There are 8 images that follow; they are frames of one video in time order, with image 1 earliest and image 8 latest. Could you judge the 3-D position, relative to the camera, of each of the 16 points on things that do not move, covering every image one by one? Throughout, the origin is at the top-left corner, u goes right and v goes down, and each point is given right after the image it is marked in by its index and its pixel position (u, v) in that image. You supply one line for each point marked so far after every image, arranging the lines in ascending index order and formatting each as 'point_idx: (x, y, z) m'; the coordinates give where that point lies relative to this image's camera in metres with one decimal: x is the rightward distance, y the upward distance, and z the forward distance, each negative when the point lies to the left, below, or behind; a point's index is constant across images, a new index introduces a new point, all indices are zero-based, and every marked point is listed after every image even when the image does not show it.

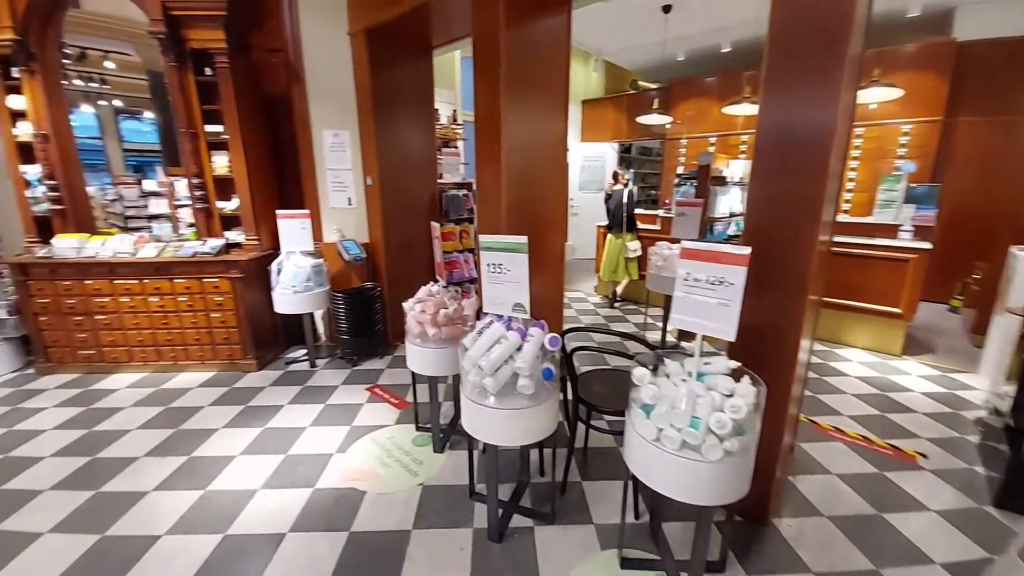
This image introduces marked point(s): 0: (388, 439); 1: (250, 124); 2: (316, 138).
0: (-0.8, -1.0, +2.6) m
1: (-2.2, +1.4, +3.4) m
2: (-1.8, +1.4, +3.8) m
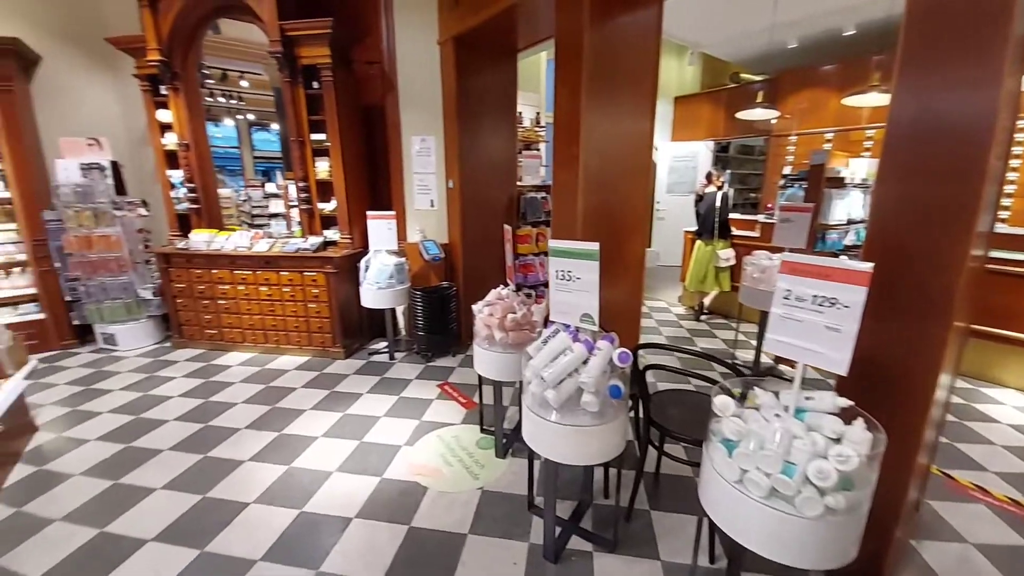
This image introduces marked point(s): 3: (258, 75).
0: (-0.4, -1.0, +2.6) m
1: (-1.5, +1.4, +3.7) m
2: (-1.0, +1.4, +4.0) m
3: (-2.5, +2.1, +4.0) m
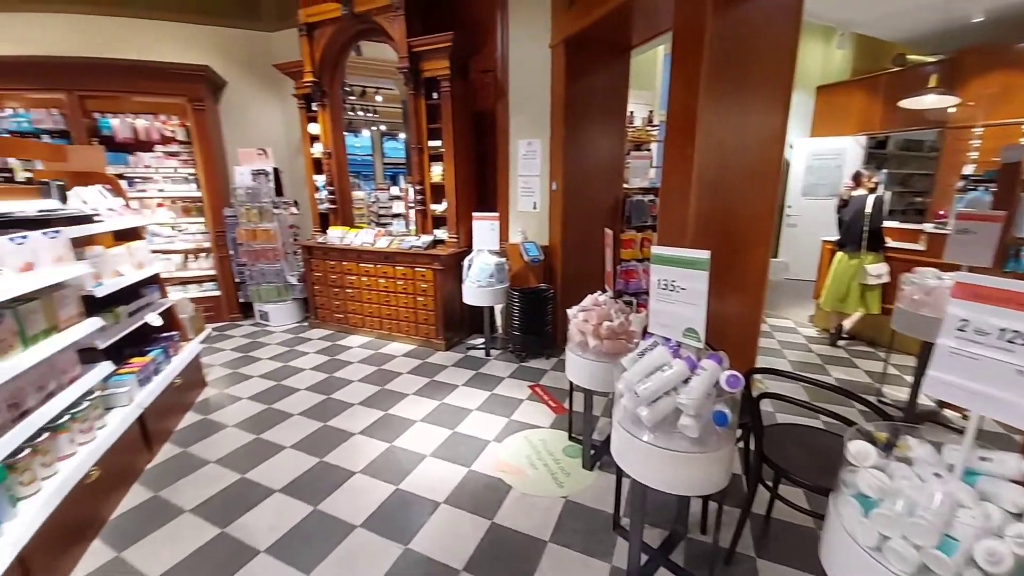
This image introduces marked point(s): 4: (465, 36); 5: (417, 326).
0: (+0.2, -1.0, +2.6) m
1: (-0.5, +1.5, +4.0) m
2: (0.0, +1.4, +4.1) m
3: (-1.4, +2.2, +4.5) m
4: (-0.5, +2.5, +4.1) m
5: (-1.0, -0.4, +4.1) m
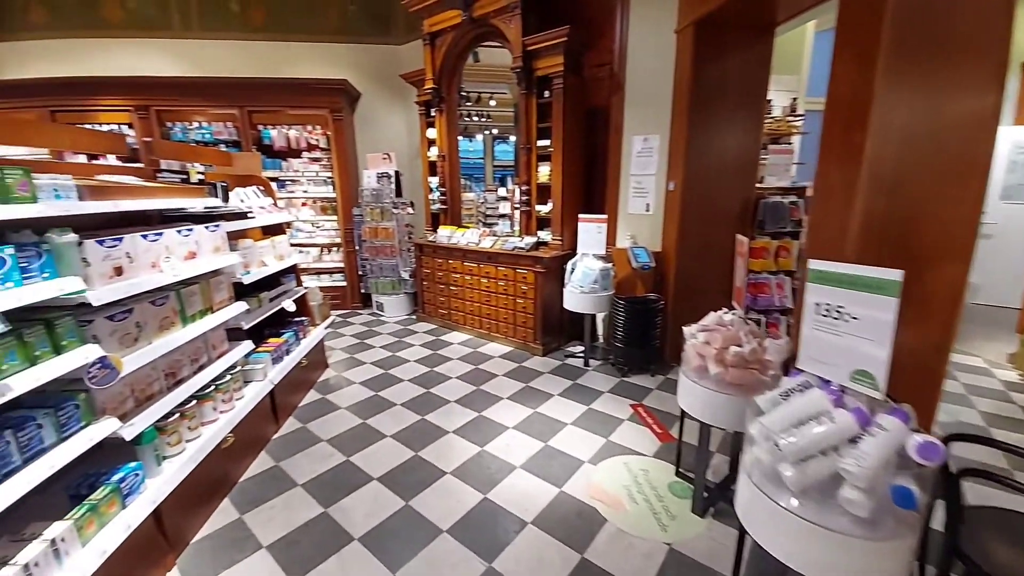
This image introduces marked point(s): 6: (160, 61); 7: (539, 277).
0: (+0.7, -1.1, +2.3) m
1: (+0.6, +1.4, +3.8) m
2: (+1.1, +1.3, +3.8) m
3: (-0.1, +2.2, +4.5) m
4: (+0.7, +2.5, +3.9) m
5: (0.0, -0.4, +4.1) m
6: (-4.5, +2.9, +5.1) m
7: (+0.2, +0.1, +3.8) m
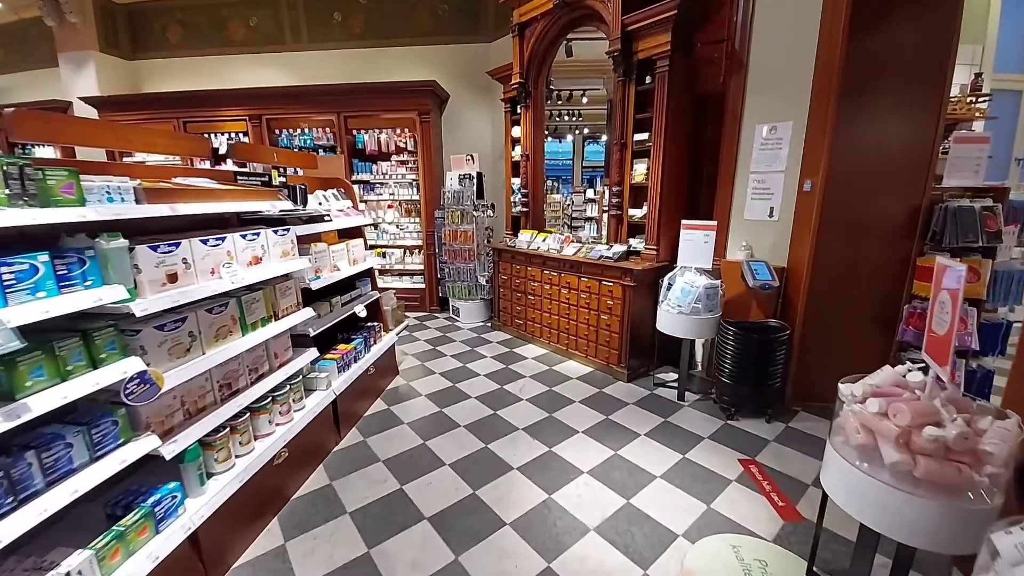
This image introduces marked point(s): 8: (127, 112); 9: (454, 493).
0: (+1.1, -1.2, +1.8) m
1: (+1.3, +1.3, +3.2) m
2: (+1.8, +1.2, +3.1) m
3: (+0.8, +2.1, +4.1) m
4: (+1.5, +2.3, +3.3) m
5: (+0.8, -0.5, +3.6) m
6: (-3.3, +2.9, +5.6) m
7: (+0.9, 0.0, +3.3) m
8: (-5.1, +2.3, +5.4) m
9: (-0.3, -1.1, +2.2) m
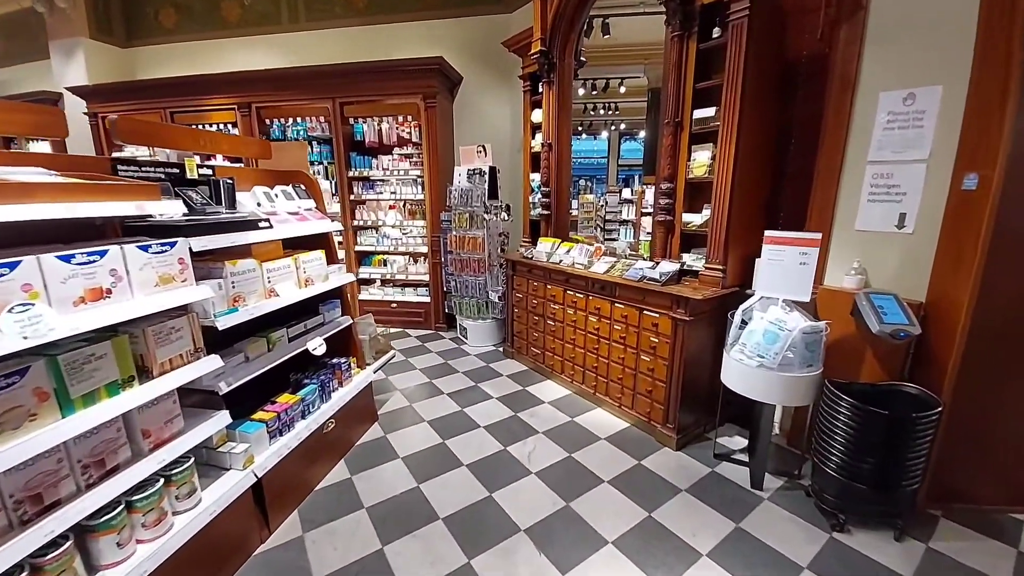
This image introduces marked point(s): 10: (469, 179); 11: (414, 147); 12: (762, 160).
0: (+1.0, -1.4, +0.9) m
1: (+1.4, +1.1, +2.3) m
2: (+1.9, +0.9, +2.2) m
3: (+1.0, +1.9, +3.2) m
4: (+1.6, +2.1, +2.4) m
5: (+0.8, -0.7, +2.7) m
6: (-3.0, +2.8, +5.0) m
7: (+1.0, -0.2, +2.4) m
8: (-4.8, +2.3, +4.9) m
9: (-0.4, -1.3, +1.4) m
10: (-0.4, +1.1, +4.0) m
11: (-1.1, +1.6, +4.5) m
12: (+1.5, +0.8, +2.4) m
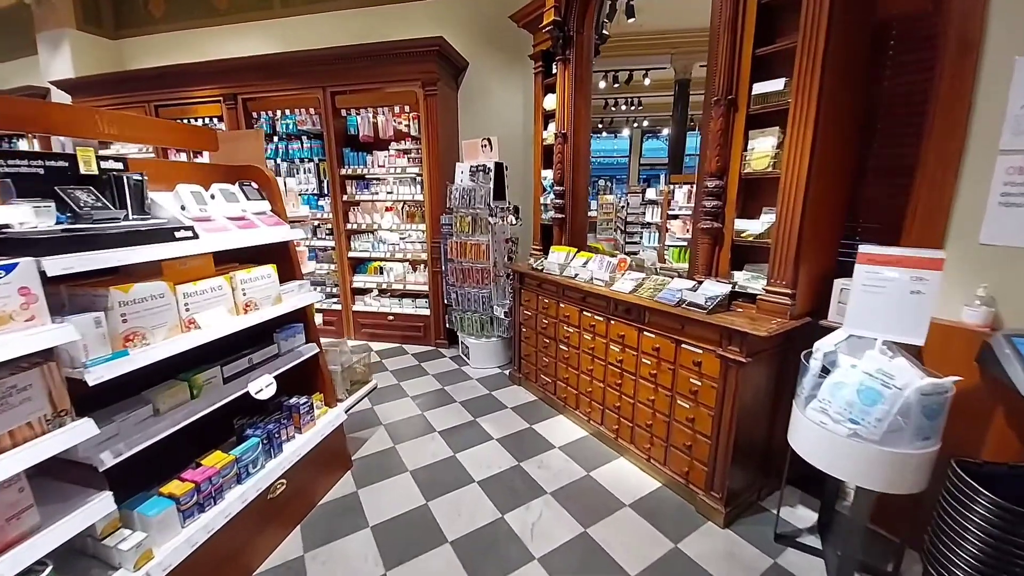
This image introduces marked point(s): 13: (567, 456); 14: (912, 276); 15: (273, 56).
0: (+0.9, -1.5, +0.3) m
1: (+1.4, +0.9, +1.7) m
2: (+1.9, +0.8, +1.6) m
3: (+1.0, +1.7, +2.6) m
4: (+1.6, +2.0, +1.8) m
5: (+0.8, -0.9, +2.2) m
6: (-2.8, +2.7, +4.6) m
7: (+1.0, -0.4, +1.8) m
8: (-4.7, +2.2, +4.6) m
9: (-0.4, -1.4, +0.9) m
10: (-0.3, +1.0, +3.5) m
11: (-1.0, +1.5, +4.1) m
12: (+1.5, +0.6, +1.9) m
13: (+0.3, -1.0, +2.4) m
14: (+1.4, 0.0, +1.5) m
15: (-2.2, +2.1, +3.8) m
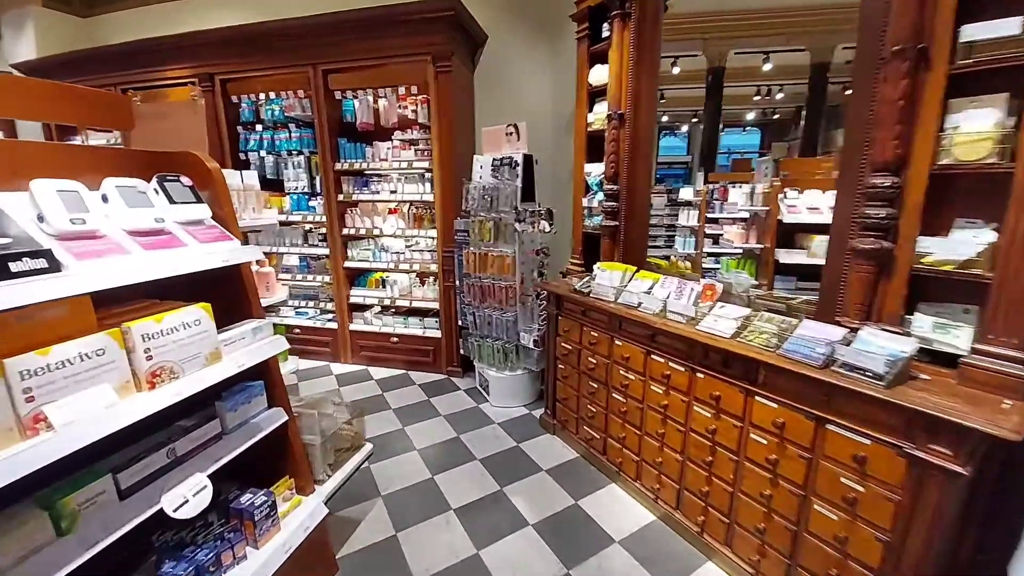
0: (+1.1, -1.7, -0.4) m
1: (+1.6, +0.8, +1.0) m
2: (+2.0, +0.6, +0.9) m
3: (+1.3, +1.6, +1.9) m
4: (+1.8, +1.8, +1.1) m
5: (+1.0, -1.0, +1.5) m
6: (-2.6, +2.6, +3.9) m
7: (+1.2, -0.5, +1.2) m
8: (-4.4, +2.1, +4.0) m
9: (-0.3, -1.6, +0.2) m
10: (-0.1, +0.8, +2.9) m
11: (-0.7, +1.3, +3.4) m
12: (+1.7, +0.5, +1.2) m
13: (+0.5, -1.2, +1.8) m
14: (+1.6, -0.1, +0.8) m
15: (-2.0, +2.0, +3.1) m
